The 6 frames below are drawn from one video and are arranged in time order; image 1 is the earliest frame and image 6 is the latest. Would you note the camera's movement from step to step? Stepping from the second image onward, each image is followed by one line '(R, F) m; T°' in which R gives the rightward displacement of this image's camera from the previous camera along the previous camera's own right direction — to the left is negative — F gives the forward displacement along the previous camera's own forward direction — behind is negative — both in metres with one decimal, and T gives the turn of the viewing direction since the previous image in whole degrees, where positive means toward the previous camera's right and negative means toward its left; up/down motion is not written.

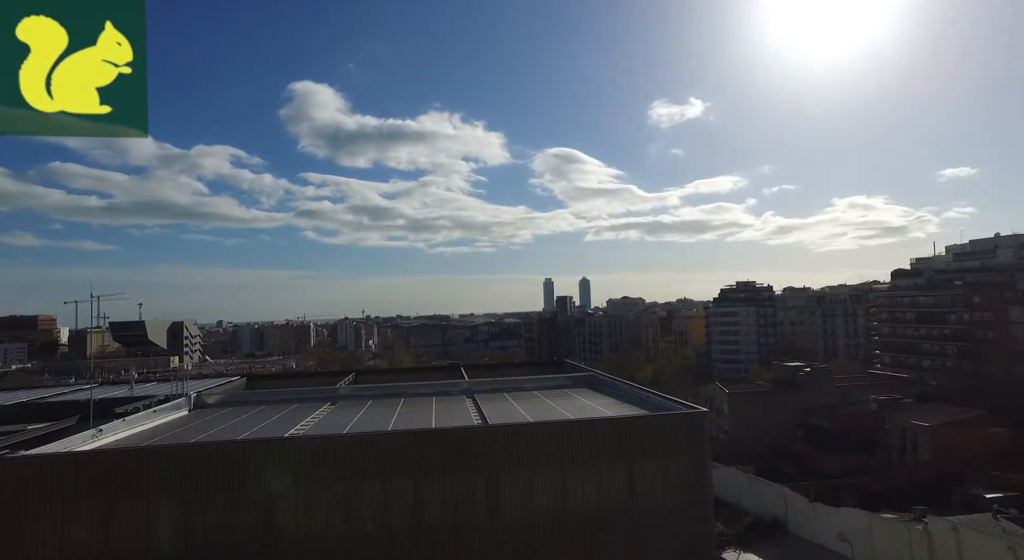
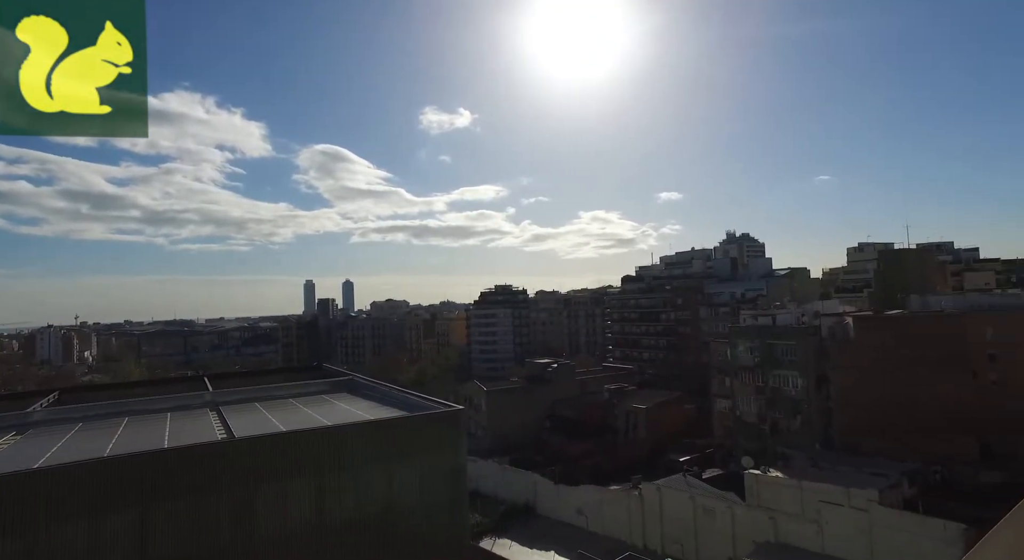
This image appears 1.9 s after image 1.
(+0.6, -0.1) m; +20°
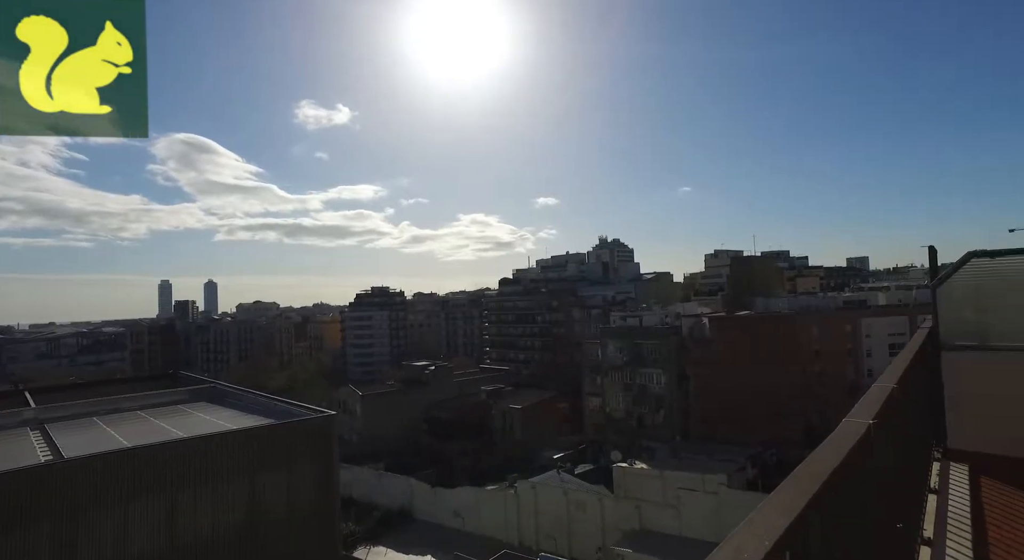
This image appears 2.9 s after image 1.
(+0.4, 0.0) m; +10°
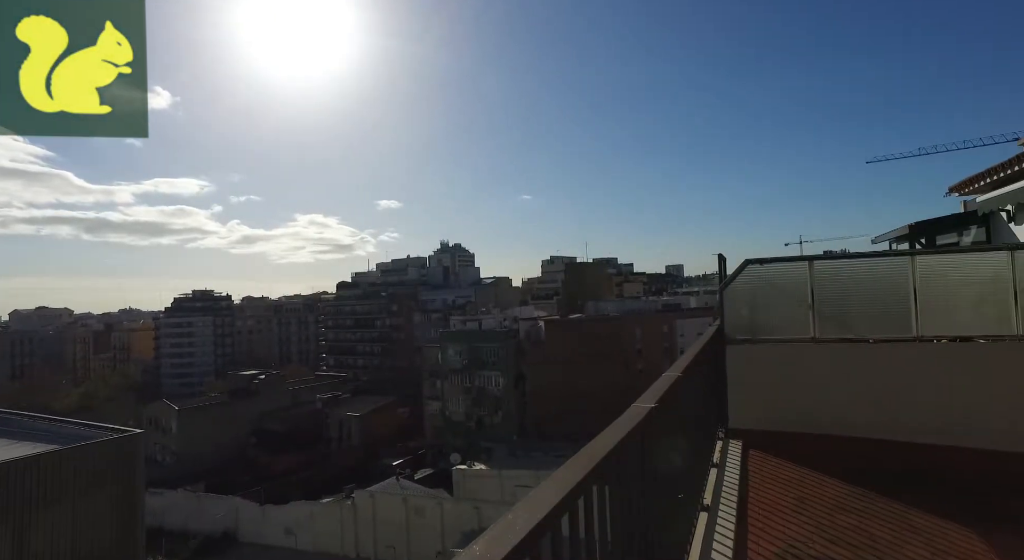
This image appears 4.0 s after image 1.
(+0.5, -0.1) m; +13°
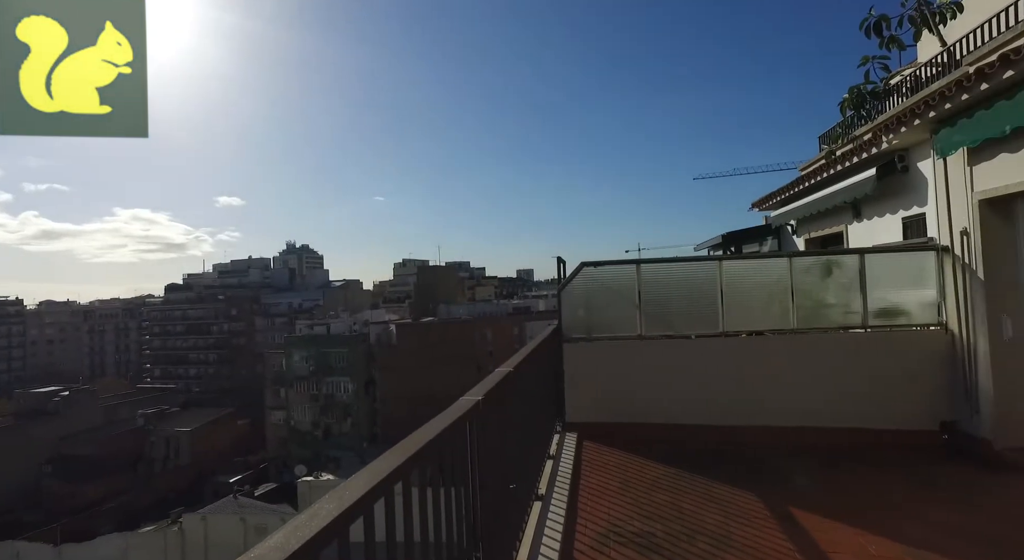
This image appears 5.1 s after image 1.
(+0.3, -0.1) m; +13°
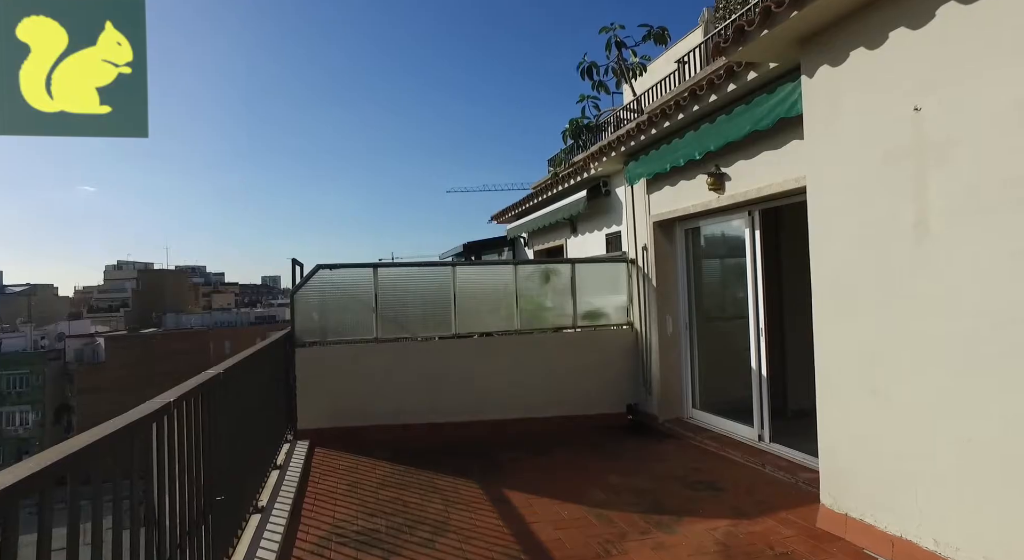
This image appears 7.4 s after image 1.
(+0.5, -0.2) m; +21°
